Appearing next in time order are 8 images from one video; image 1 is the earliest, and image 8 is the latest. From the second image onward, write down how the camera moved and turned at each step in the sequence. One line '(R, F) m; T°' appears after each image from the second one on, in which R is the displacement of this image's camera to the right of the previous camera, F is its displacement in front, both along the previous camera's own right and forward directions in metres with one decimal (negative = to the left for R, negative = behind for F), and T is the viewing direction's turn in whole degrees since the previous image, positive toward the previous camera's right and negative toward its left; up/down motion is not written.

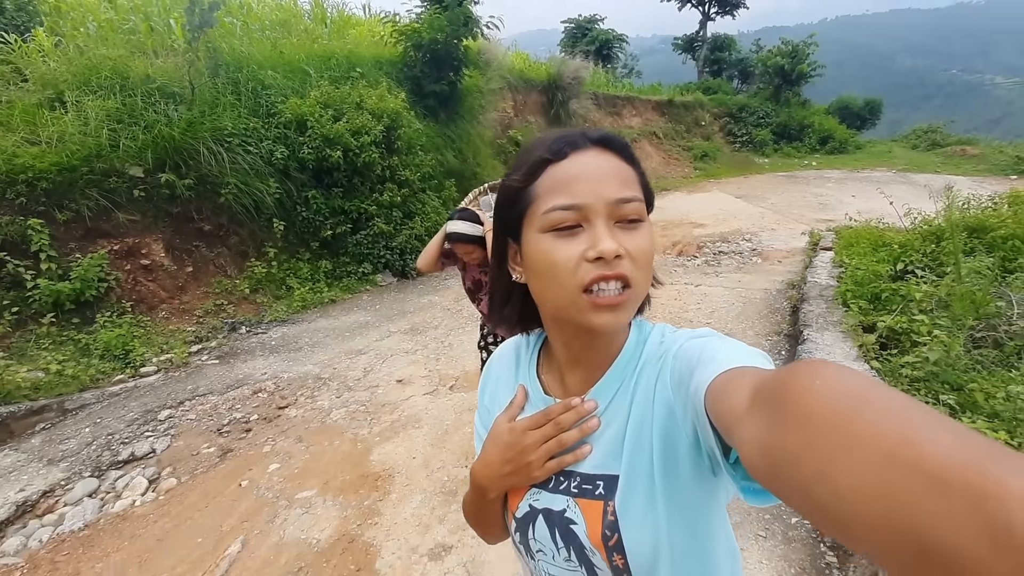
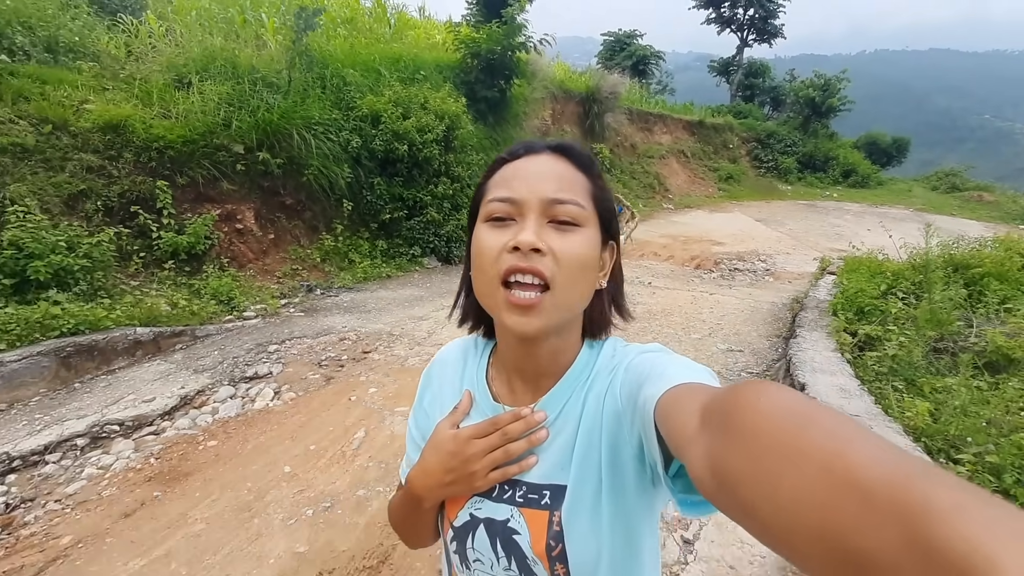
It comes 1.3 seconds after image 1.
(-0.3, -0.9) m; -1°
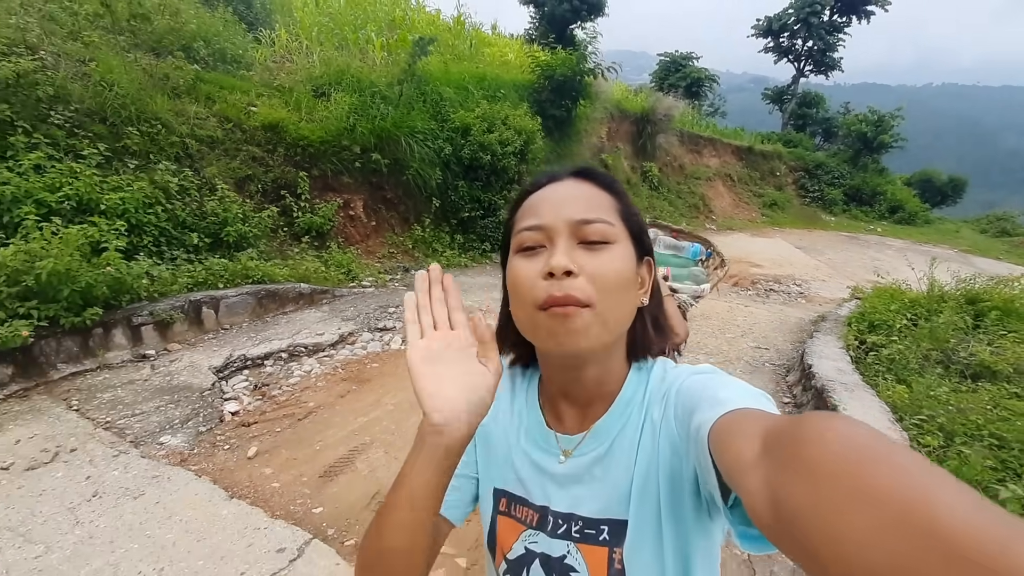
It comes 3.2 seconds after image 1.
(-0.5, -1.2) m; -4°
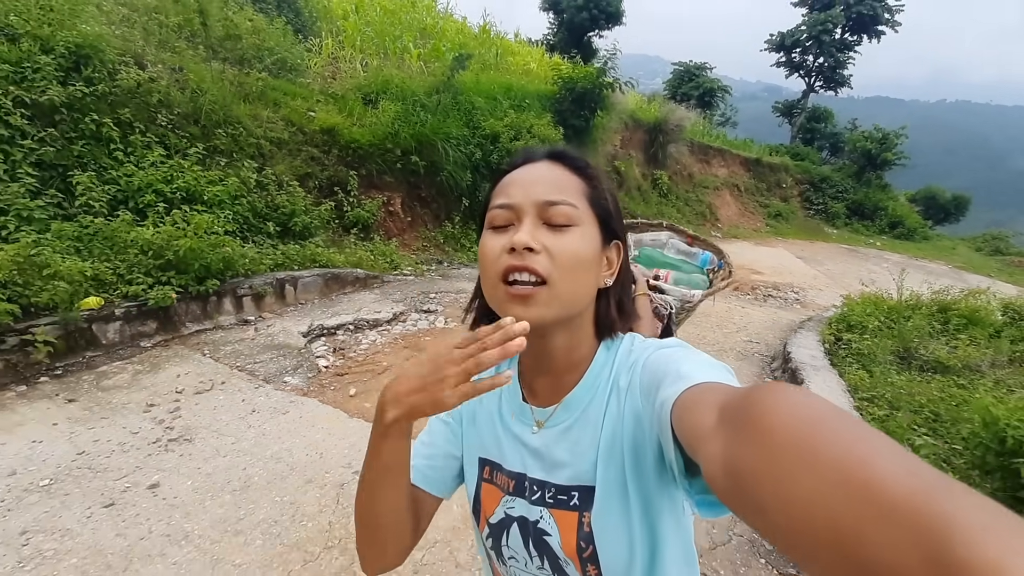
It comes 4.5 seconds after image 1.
(-0.3, -0.9) m; 0°
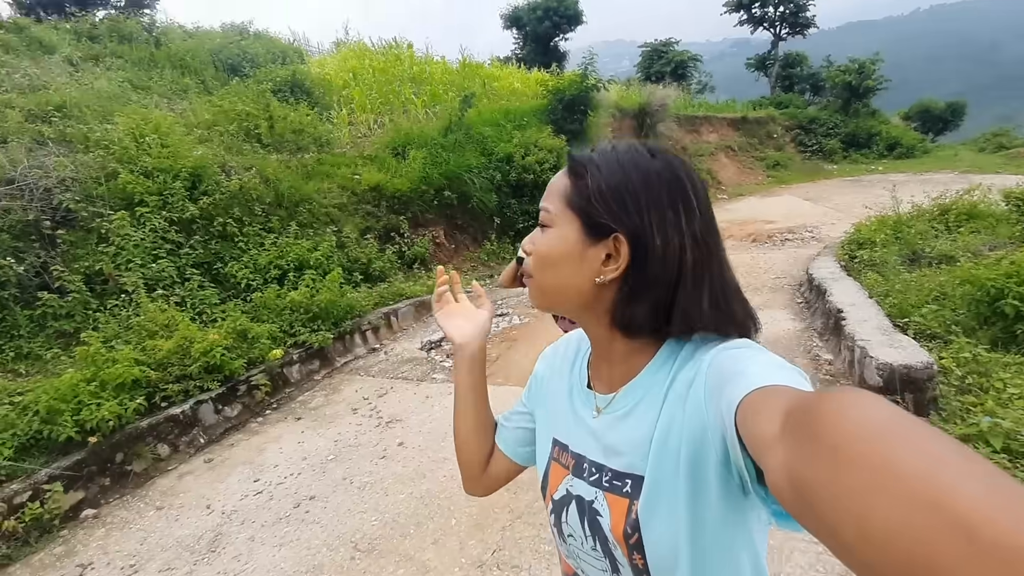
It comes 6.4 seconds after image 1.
(-0.6, -1.2) m; -2°
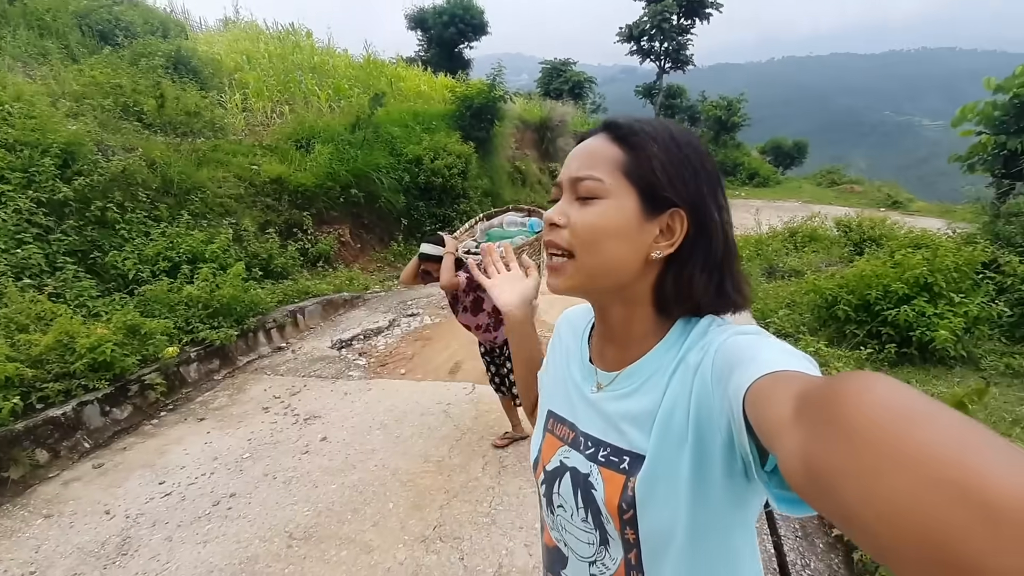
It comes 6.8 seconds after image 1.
(-0.2, -0.2) m; +12°
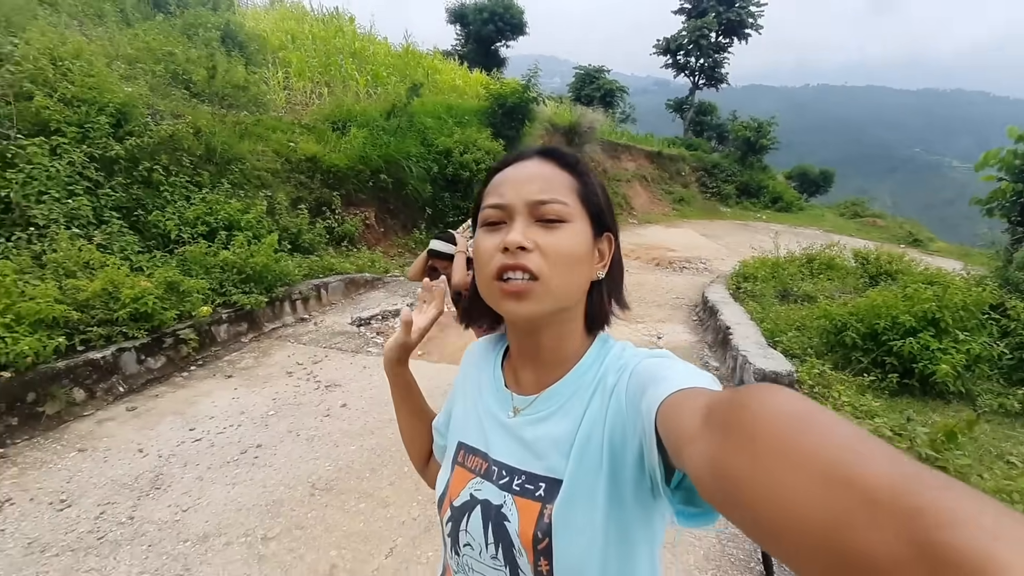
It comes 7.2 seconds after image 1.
(-0.1, -0.2) m; -1°
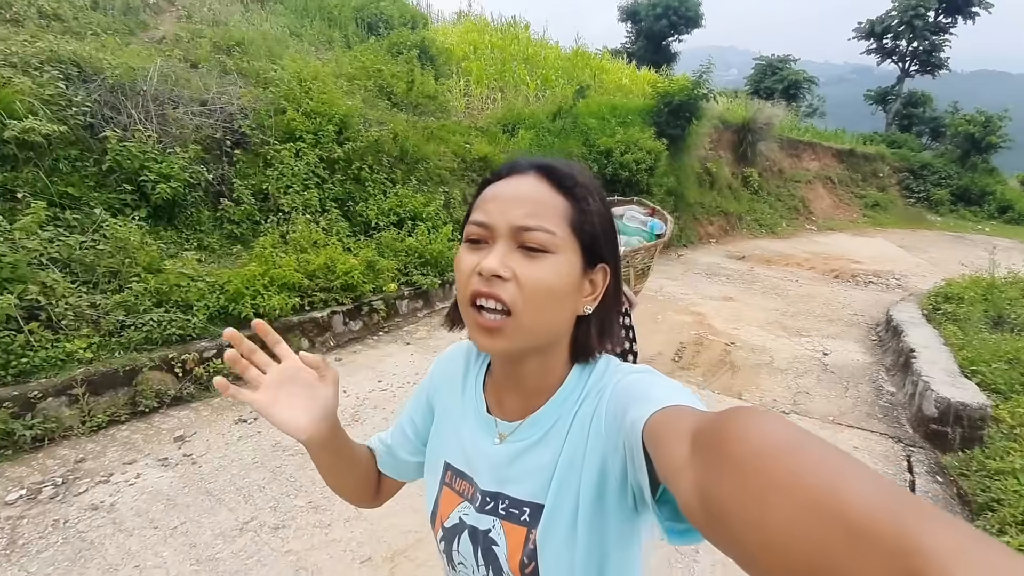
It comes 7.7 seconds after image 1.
(0.0, -0.3) m; -17°
